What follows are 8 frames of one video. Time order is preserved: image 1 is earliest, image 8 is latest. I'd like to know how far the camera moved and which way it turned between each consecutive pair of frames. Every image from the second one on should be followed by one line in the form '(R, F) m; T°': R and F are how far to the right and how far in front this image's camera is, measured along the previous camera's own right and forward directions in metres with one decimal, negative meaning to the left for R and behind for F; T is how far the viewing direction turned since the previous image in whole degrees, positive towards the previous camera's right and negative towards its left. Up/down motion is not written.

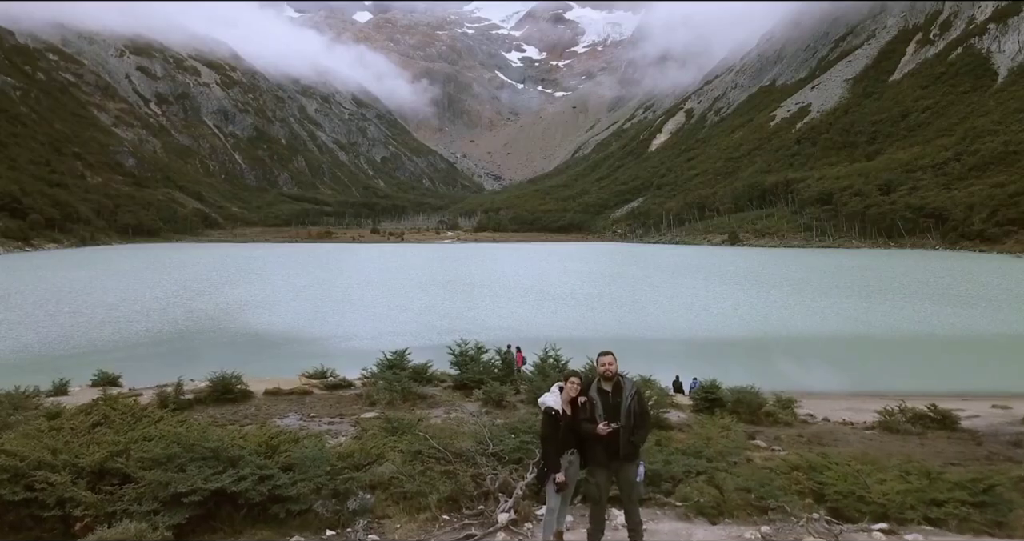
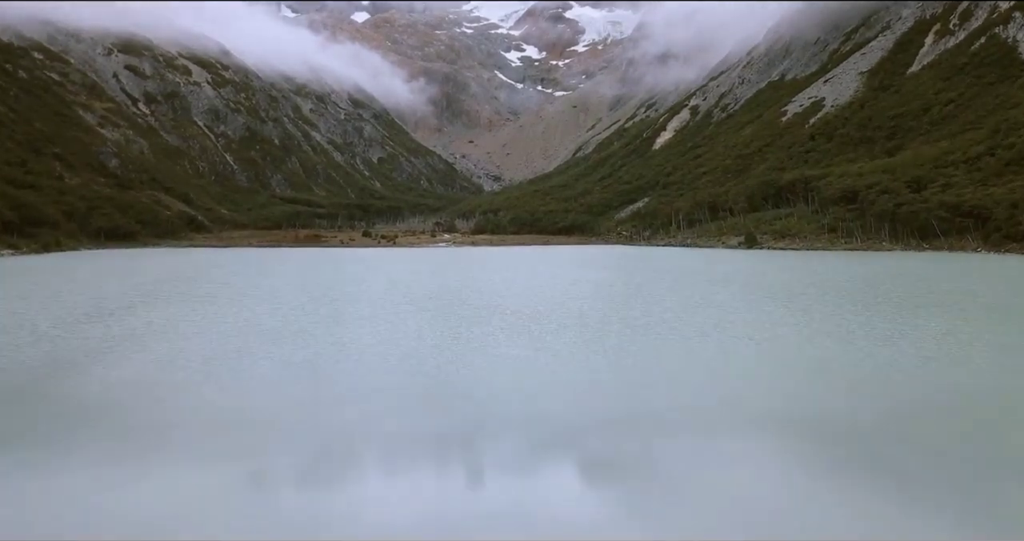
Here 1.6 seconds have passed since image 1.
(+0.2, +8.2) m; 0°
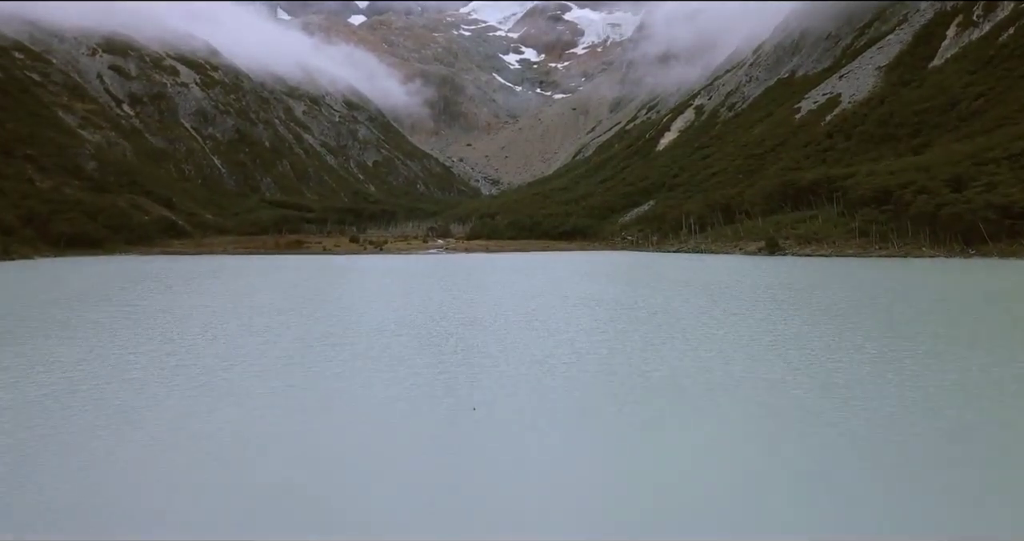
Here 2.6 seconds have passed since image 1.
(+0.3, +9.6) m; 0°
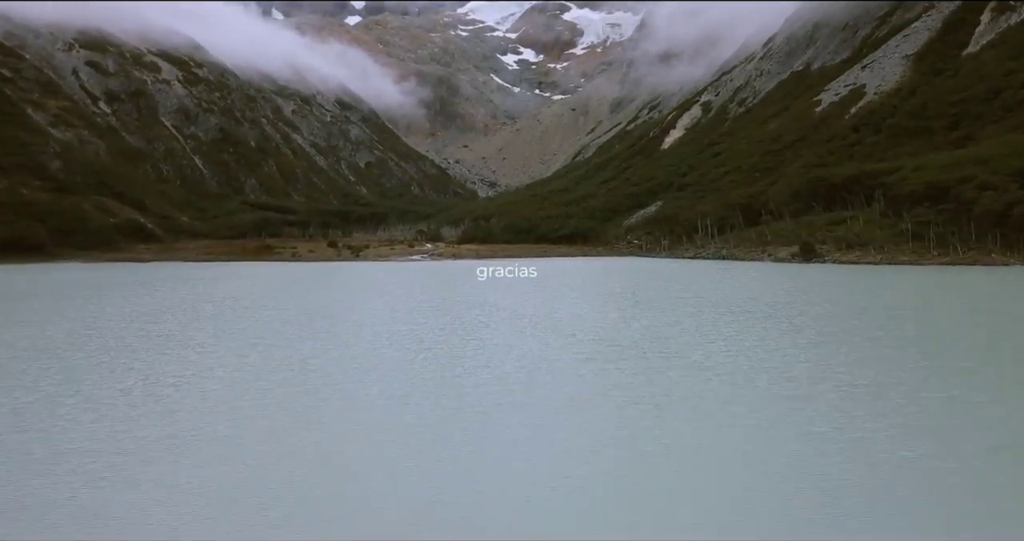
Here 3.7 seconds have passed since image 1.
(+0.6, +12.9) m; 0°
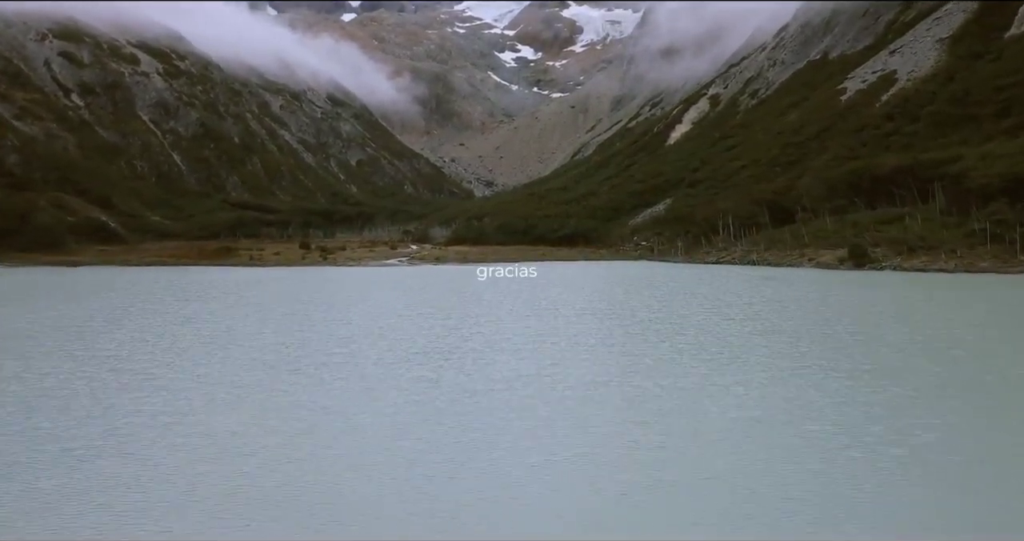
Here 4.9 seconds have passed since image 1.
(+0.6, +13.3) m; 0°
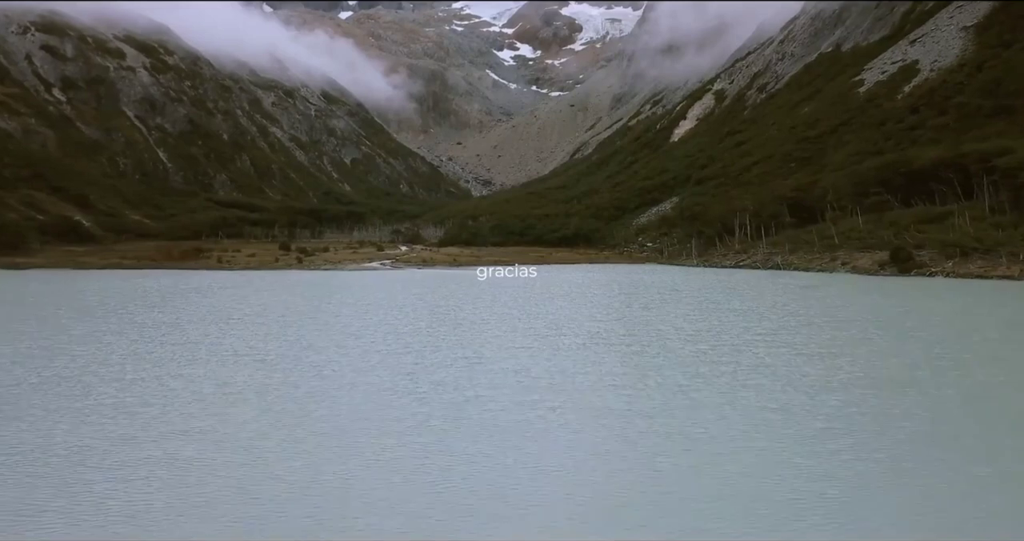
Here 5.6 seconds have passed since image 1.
(+0.3, +8.1) m; 0°
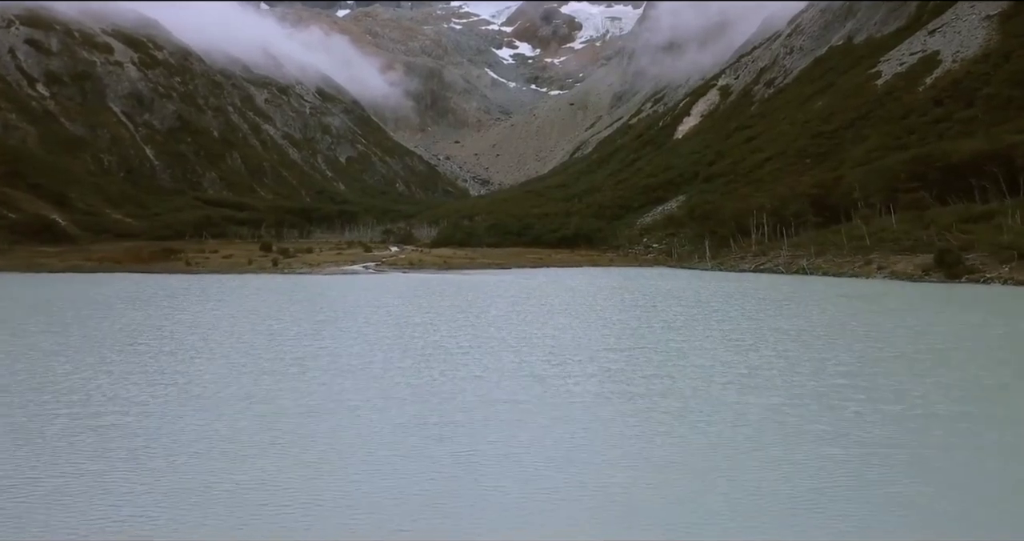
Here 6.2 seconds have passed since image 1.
(+0.3, +6.8) m; 0°
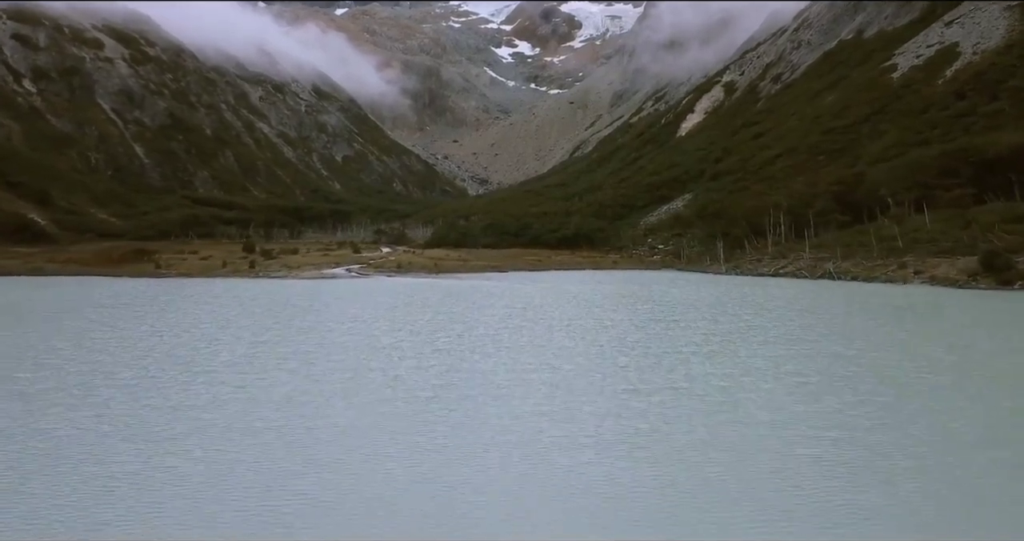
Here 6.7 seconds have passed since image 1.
(+0.2, +5.5) m; 0°
